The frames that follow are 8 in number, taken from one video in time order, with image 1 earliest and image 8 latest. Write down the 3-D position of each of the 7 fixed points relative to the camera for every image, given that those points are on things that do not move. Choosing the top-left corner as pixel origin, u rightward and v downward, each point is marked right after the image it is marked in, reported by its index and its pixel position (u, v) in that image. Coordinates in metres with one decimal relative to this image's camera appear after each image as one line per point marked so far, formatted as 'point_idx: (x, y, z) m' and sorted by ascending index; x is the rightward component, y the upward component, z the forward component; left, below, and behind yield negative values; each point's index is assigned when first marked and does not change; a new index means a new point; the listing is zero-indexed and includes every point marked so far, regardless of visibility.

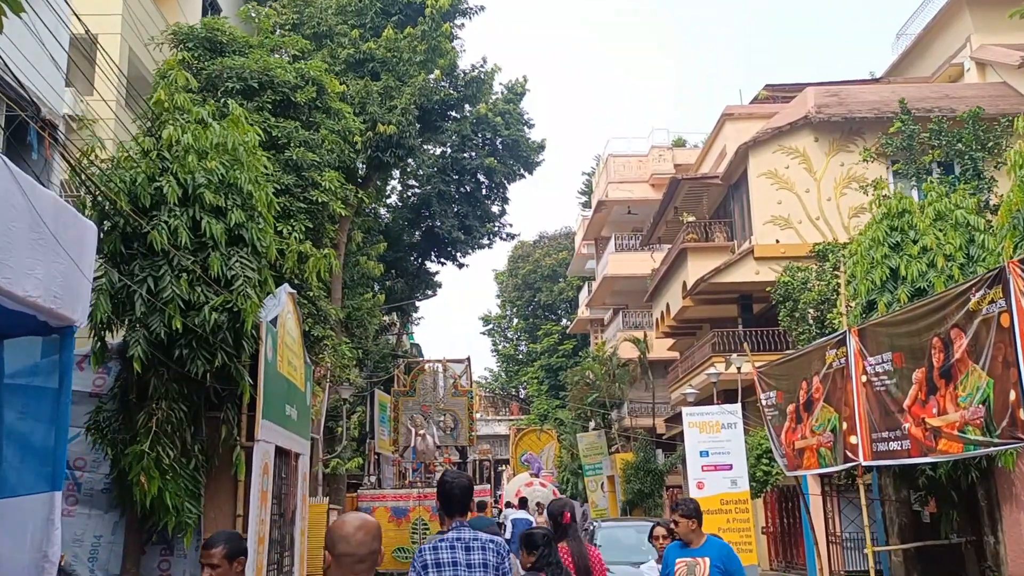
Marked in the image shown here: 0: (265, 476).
0: (-2.5, -1.9, +8.8) m
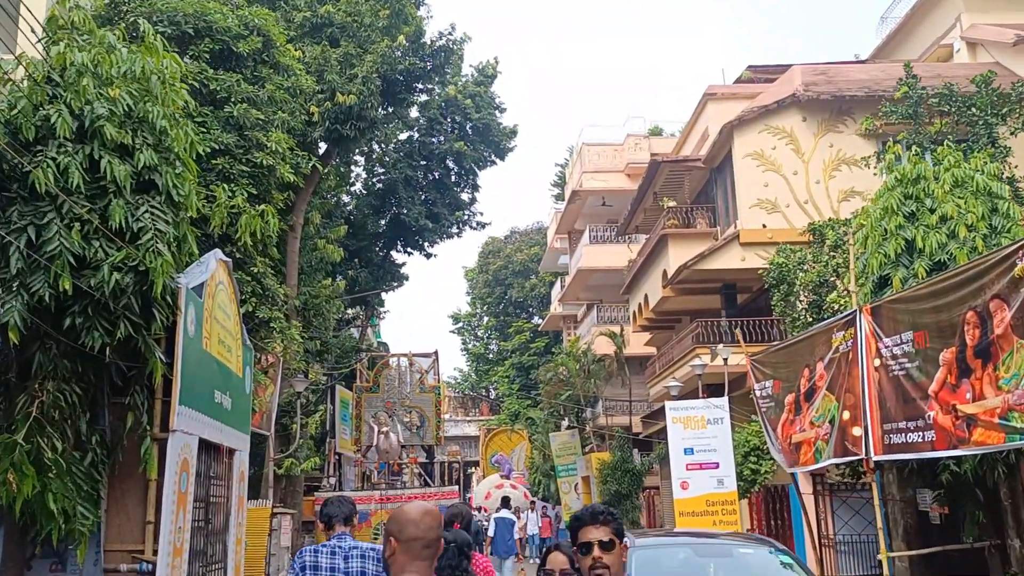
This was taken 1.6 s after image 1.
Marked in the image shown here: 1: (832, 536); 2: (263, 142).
0: (-2.7, -1.6, +7.3) m
1: (+5.5, -4.3, +15.1) m
2: (-3.3, +1.9, +11.6) m
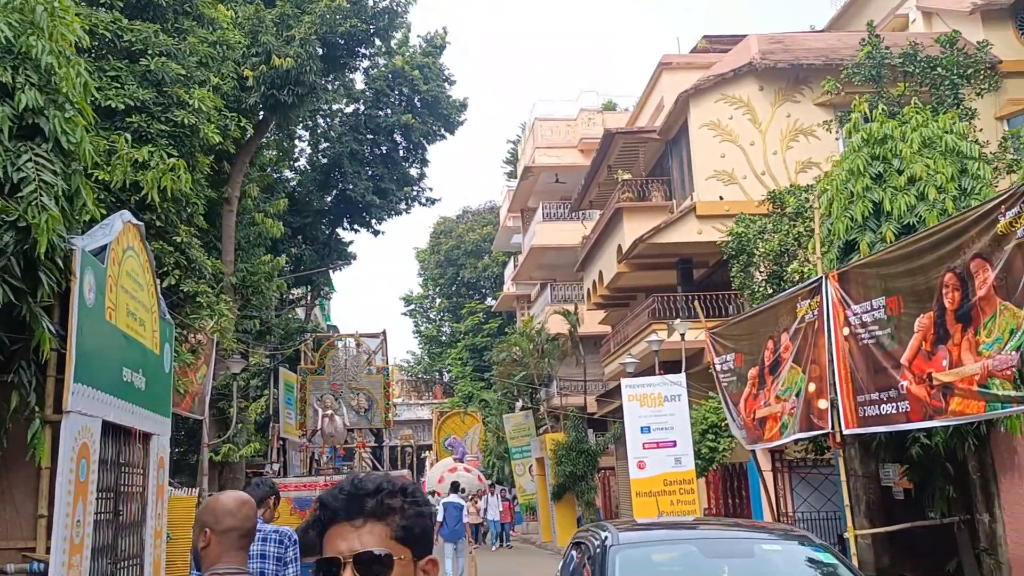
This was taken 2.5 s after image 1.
0: (-3.2, -1.3, +6.4) m
1: (+4.7, -3.8, +14.7) m
2: (-4.0, +2.3, +10.6) m
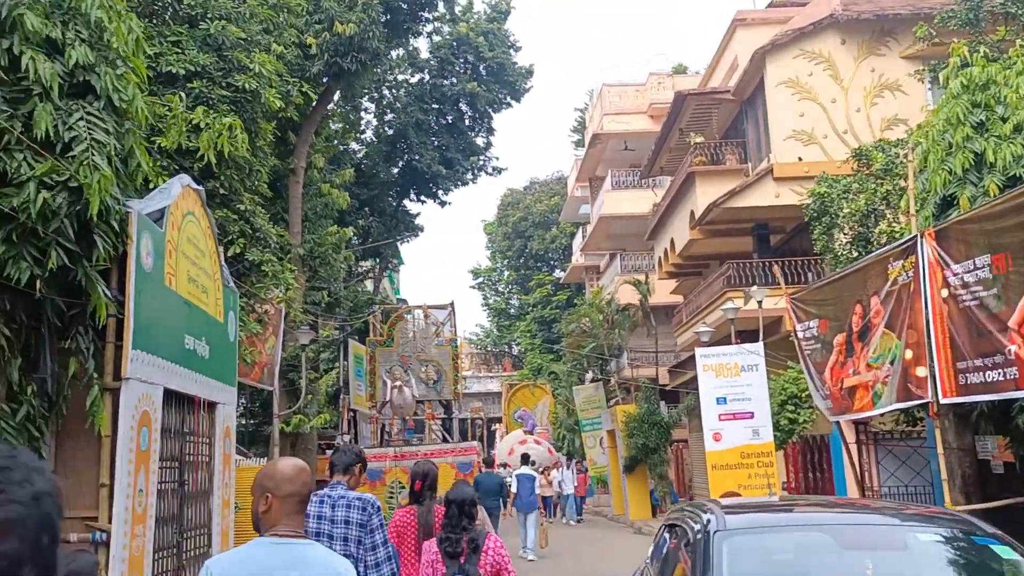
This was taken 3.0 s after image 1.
0: (-2.6, -1.0, +6.3) m
1: (+5.9, -3.2, +14.0) m
2: (-3.2, +2.7, +10.4) m
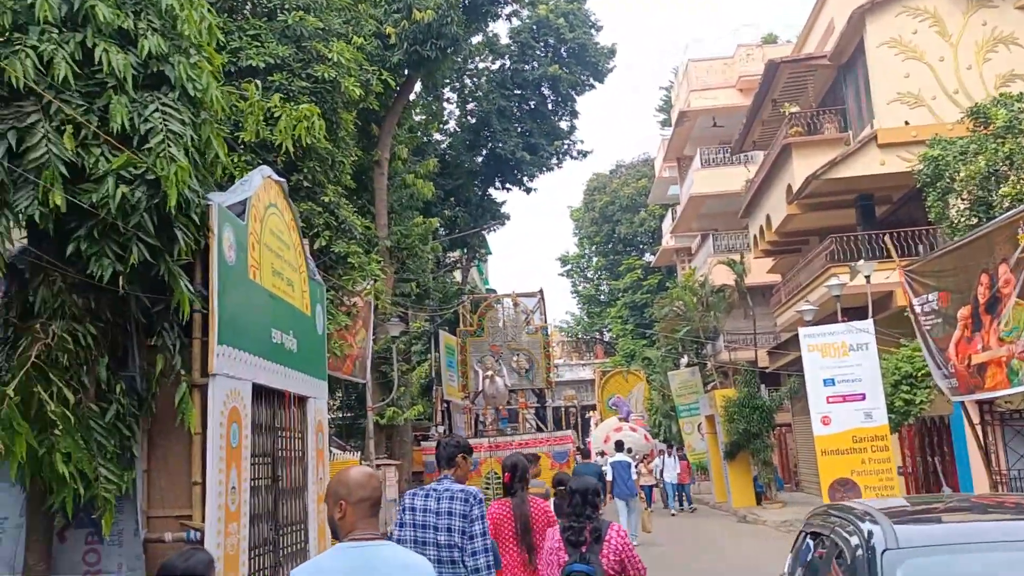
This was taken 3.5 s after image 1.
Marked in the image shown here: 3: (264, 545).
0: (-2.0, -1.0, +6.2) m
1: (+7.4, -2.8, +13.0) m
2: (-2.2, +2.8, +10.3) m
3: (-1.9, -2.0, +6.8) m
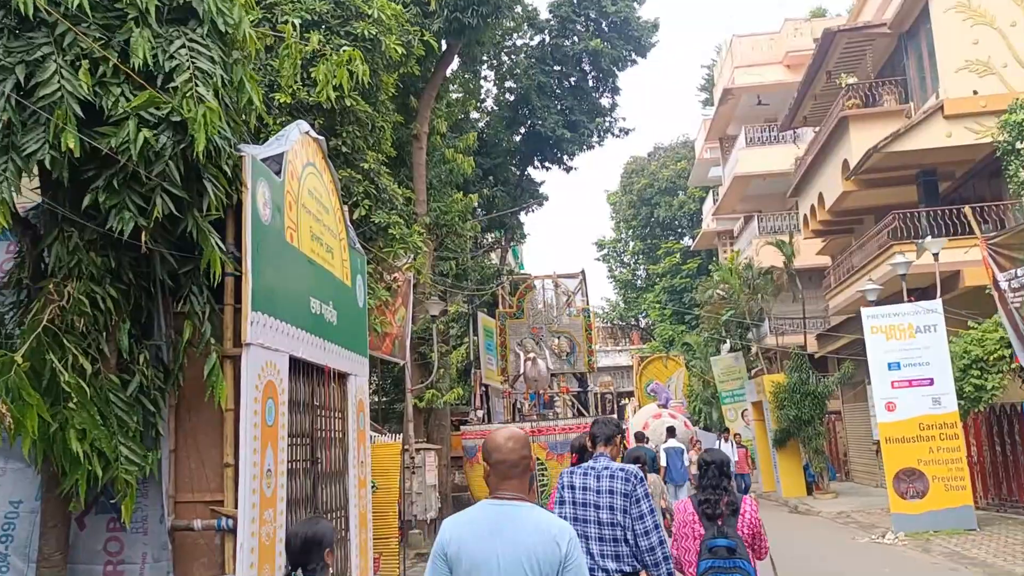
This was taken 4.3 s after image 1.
0: (-1.5, -0.7, +5.6) m
1: (+8.0, -2.5, +12.1) m
2: (-1.6, +3.1, +9.6) m
3: (-1.5, -1.7, +6.2) m
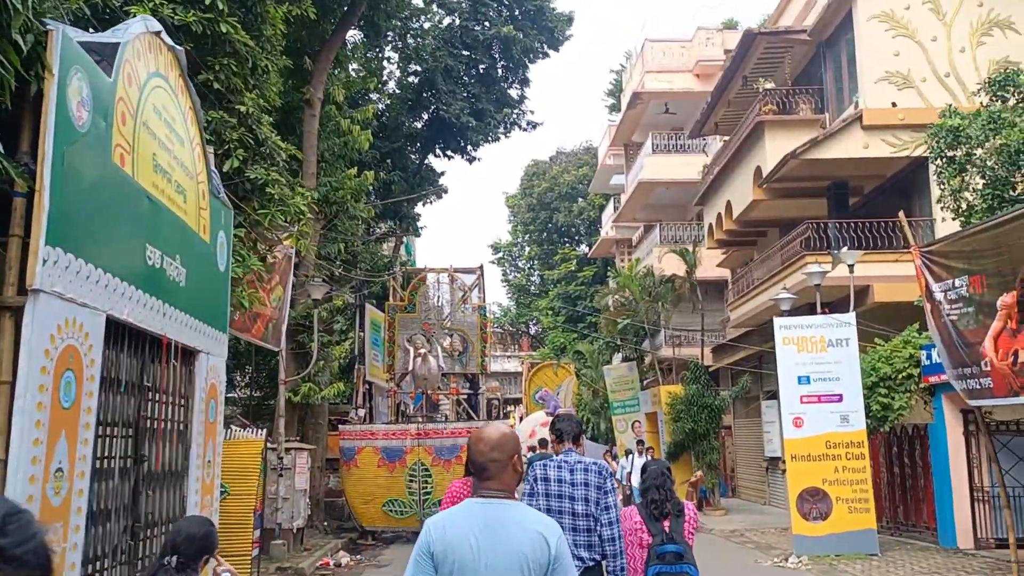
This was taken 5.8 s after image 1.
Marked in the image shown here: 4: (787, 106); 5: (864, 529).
0: (-2.0, -0.4, +4.1) m
1: (+6.5, -2.7, +11.7) m
2: (-2.4, +3.4, +8.1) m
3: (-2.1, -1.4, +4.7) m
4: (+5.6, +3.7, +17.7) m
5: (+5.2, -3.6, +12.9) m
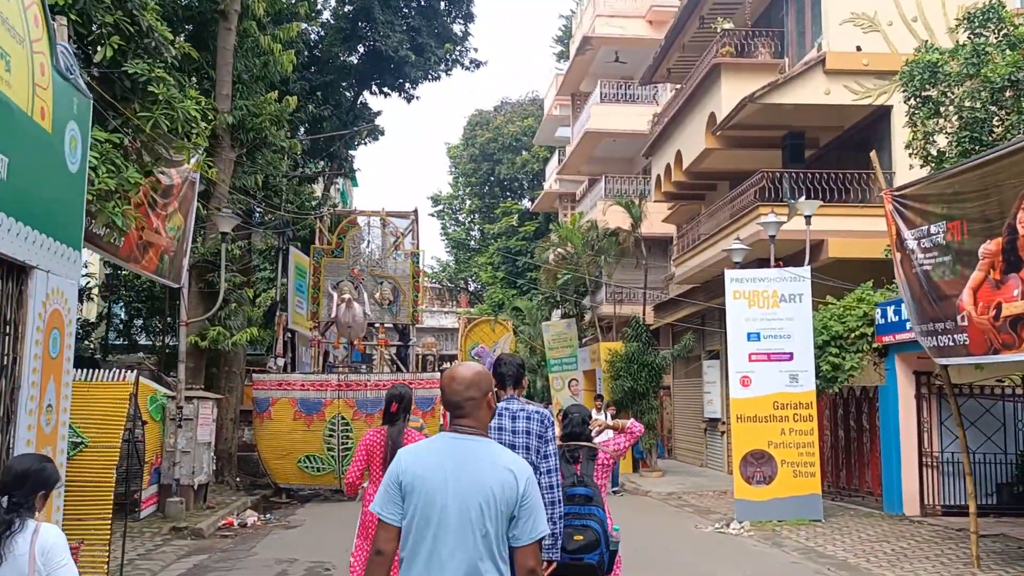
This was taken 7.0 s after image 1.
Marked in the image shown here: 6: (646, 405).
0: (-2.4, +0.1, +2.8) m
1: (+5.6, -2.1, +11.1) m
2: (-2.9, +4.0, +6.6) m
3: (-2.5, -0.9, +3.4) m
4: (+4.5, +4.6, +16.7) m
5: (+4.2, -2.9, +12.3) m
6: (+3.0, -2.6, +19.3) m
